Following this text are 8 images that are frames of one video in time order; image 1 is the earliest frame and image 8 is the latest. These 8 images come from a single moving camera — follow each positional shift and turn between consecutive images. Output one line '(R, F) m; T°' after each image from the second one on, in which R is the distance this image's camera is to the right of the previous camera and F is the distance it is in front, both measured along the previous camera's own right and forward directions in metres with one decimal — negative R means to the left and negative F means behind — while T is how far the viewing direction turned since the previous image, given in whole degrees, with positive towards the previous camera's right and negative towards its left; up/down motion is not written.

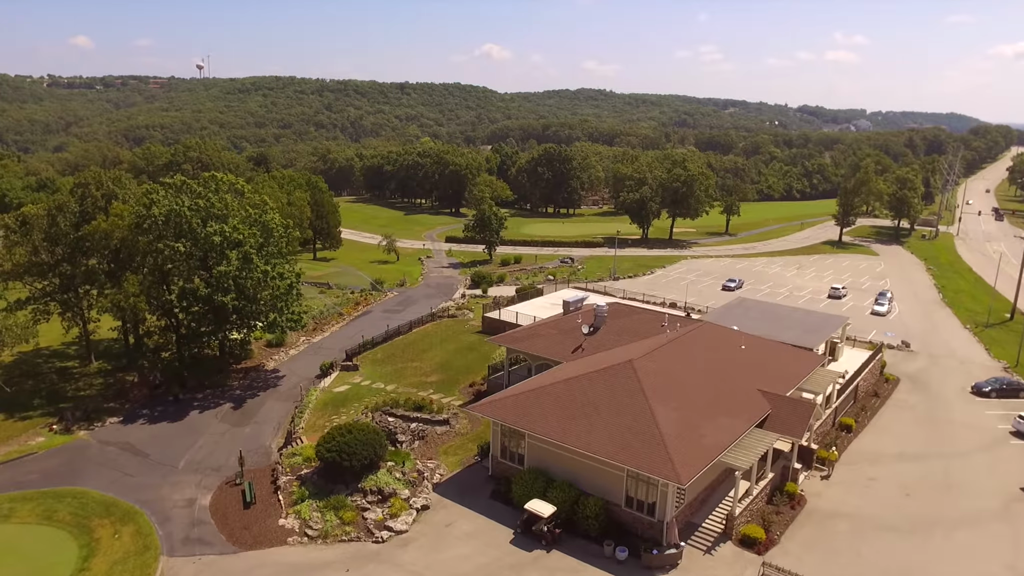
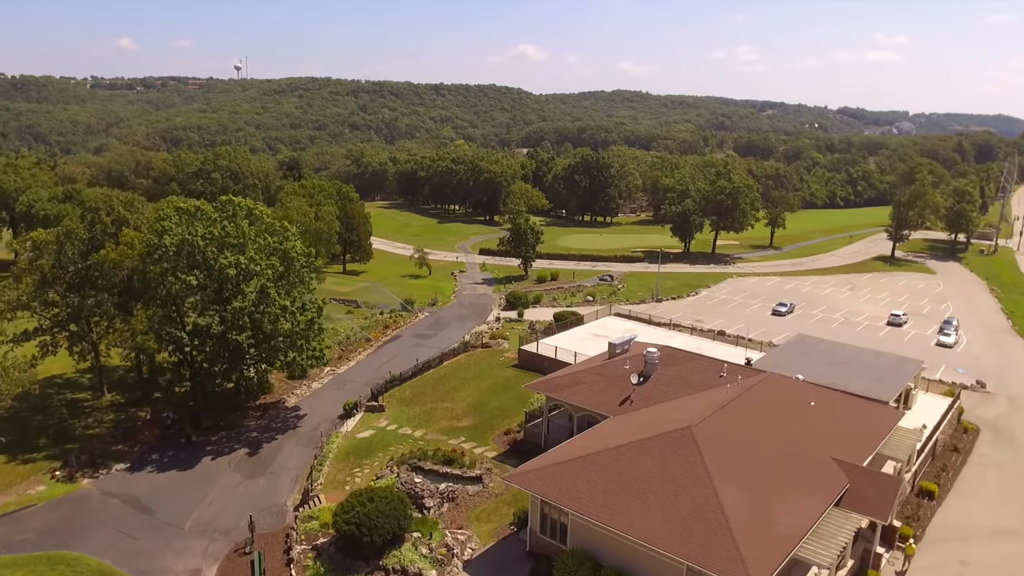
(-0.3, +3.2) m; -2°
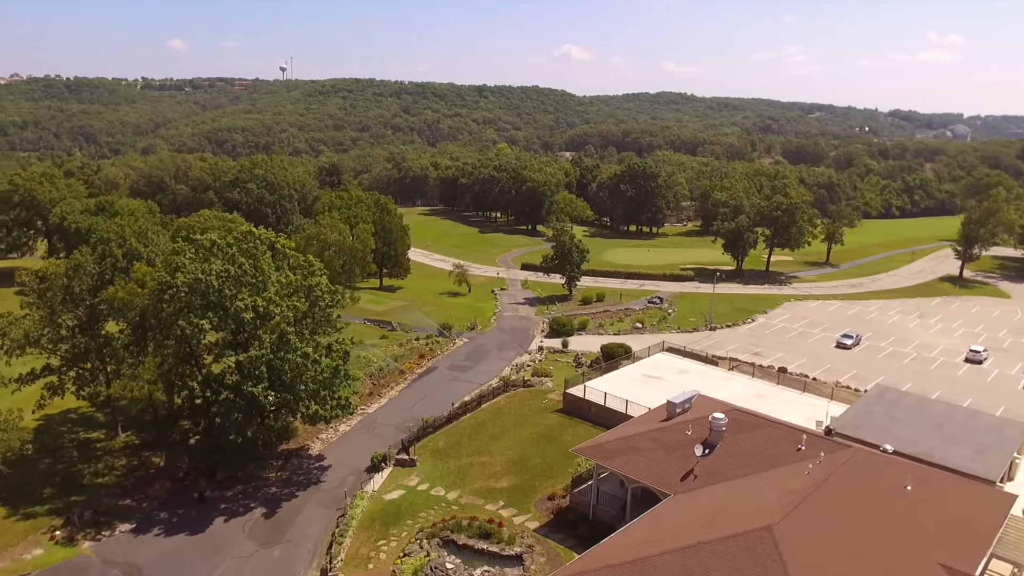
(-0.3, +3.5) m; -3°
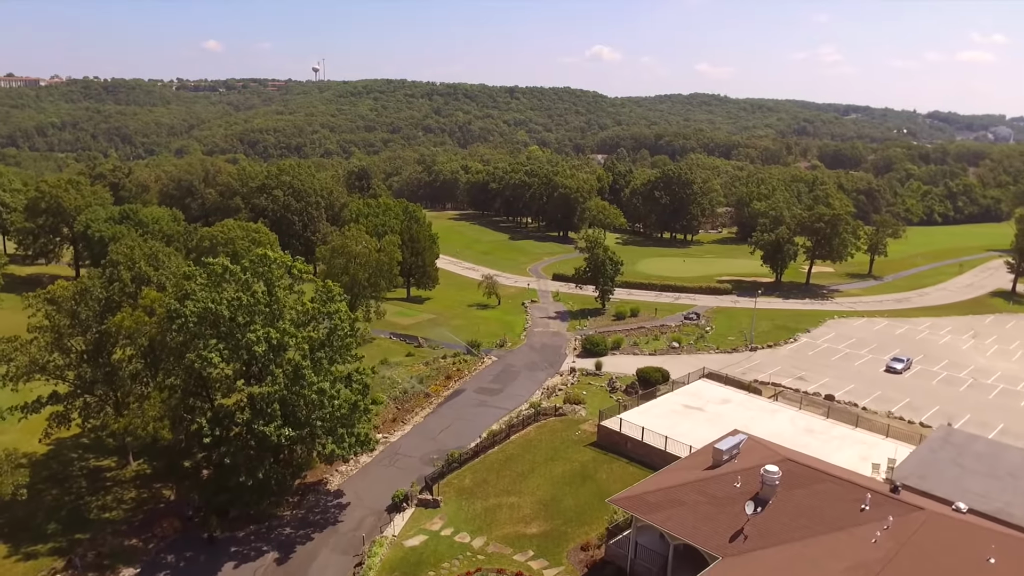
(-0.1, +2.3) m; -2°
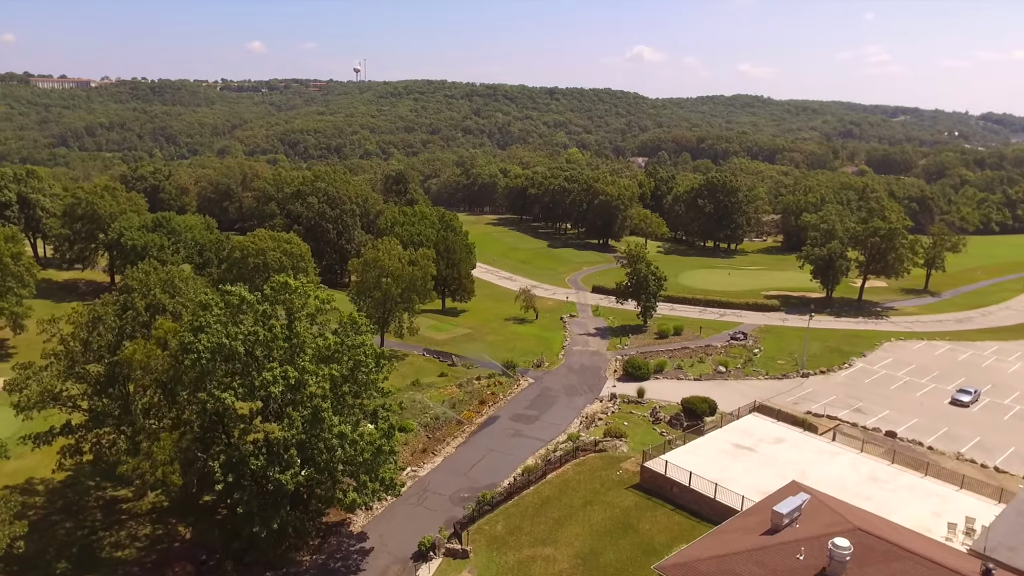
(-0.1, +2.4) m; -3°
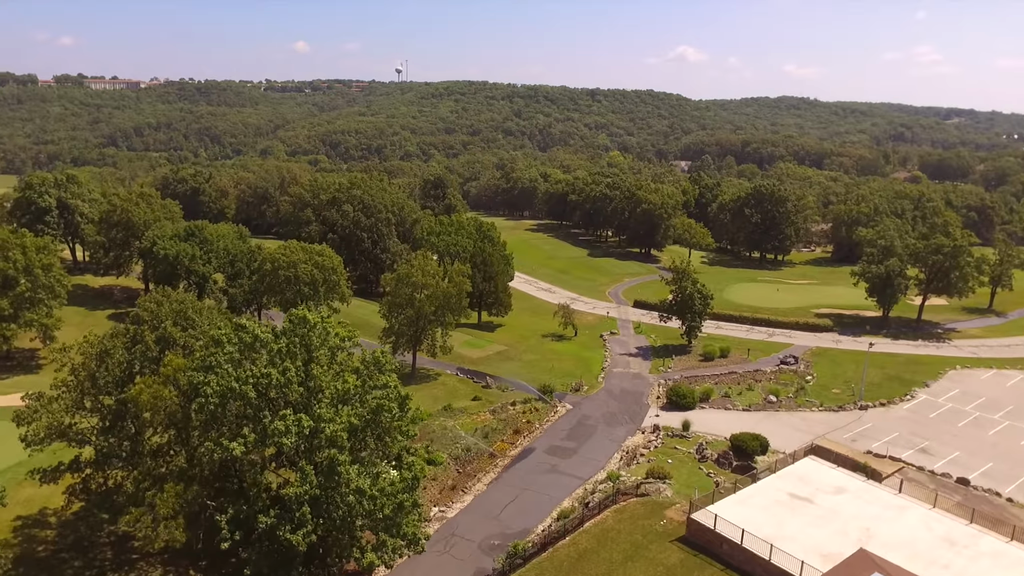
(0.0, +2.5) m; -3°
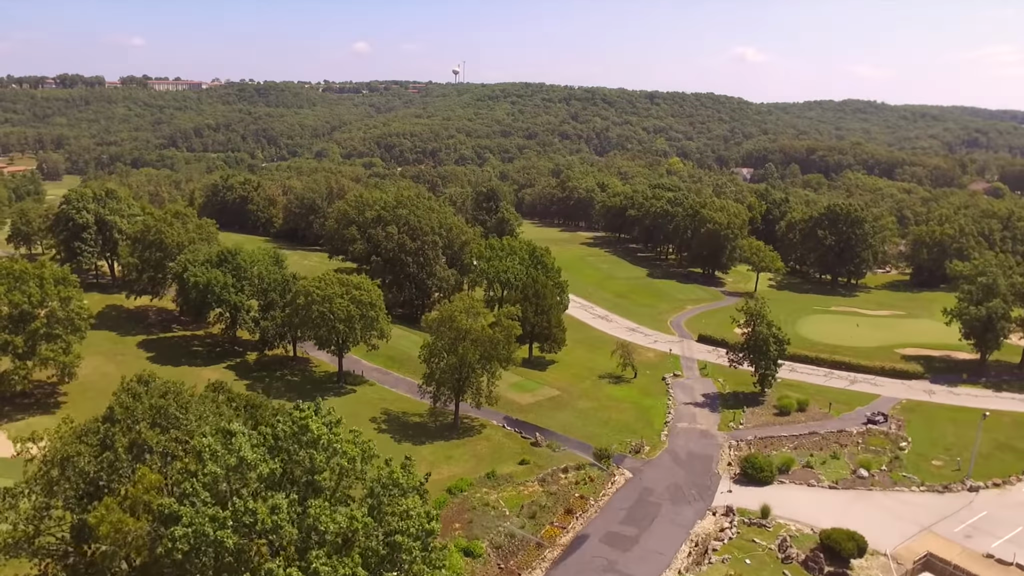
(-0.1, +5.5) m; -4°
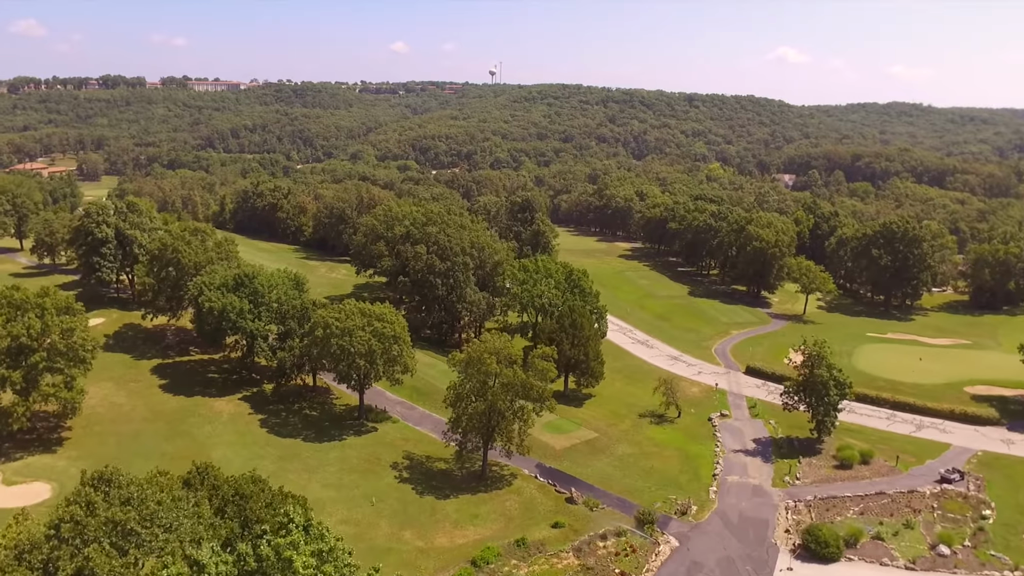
(-0.1, +4.3) m; -2°
